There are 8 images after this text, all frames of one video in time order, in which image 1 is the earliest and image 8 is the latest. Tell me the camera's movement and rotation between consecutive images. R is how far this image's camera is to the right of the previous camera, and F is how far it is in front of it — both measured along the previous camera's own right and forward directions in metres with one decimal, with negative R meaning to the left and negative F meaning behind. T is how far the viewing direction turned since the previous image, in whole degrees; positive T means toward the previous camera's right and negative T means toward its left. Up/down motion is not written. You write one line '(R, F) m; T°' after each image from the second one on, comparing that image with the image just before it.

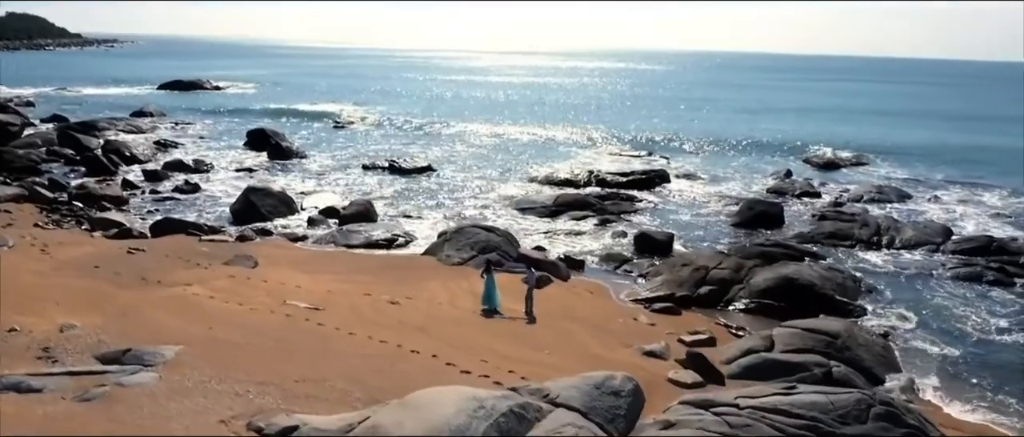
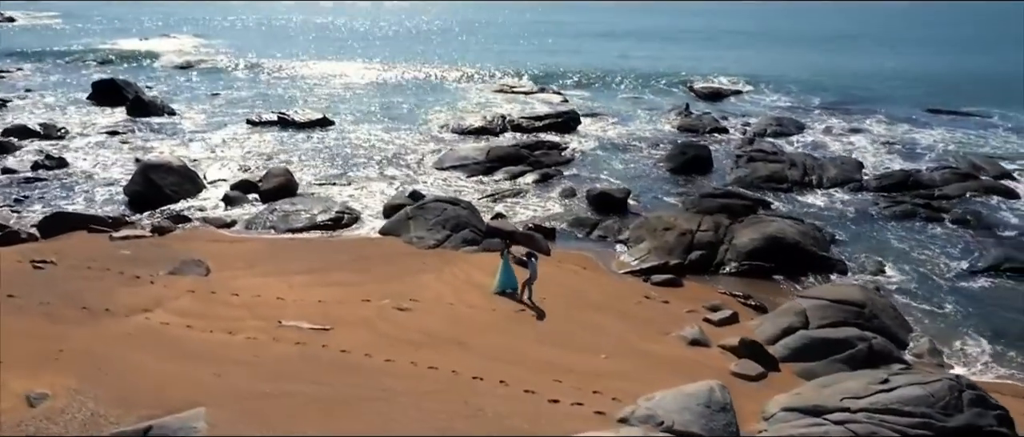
(-3.3, +1.8) m; +13°
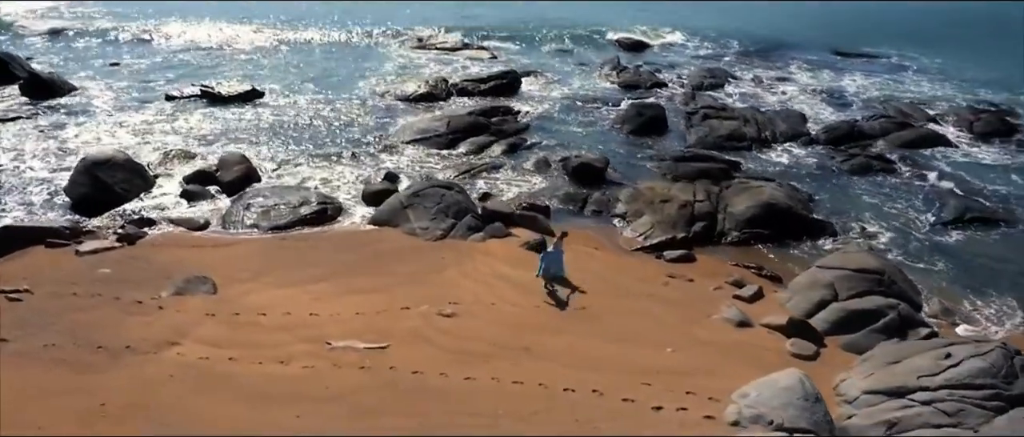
(-2.8, +0.7) m; +9°
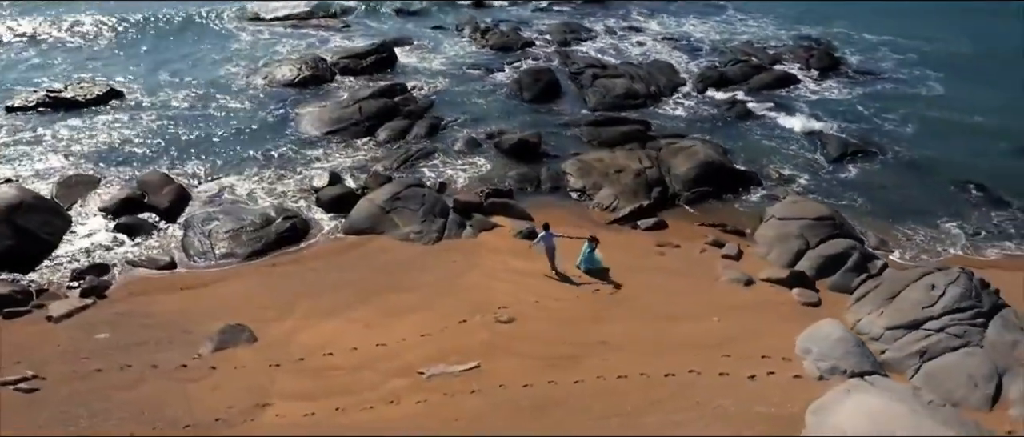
(-4.4, +0.2) m; +16°
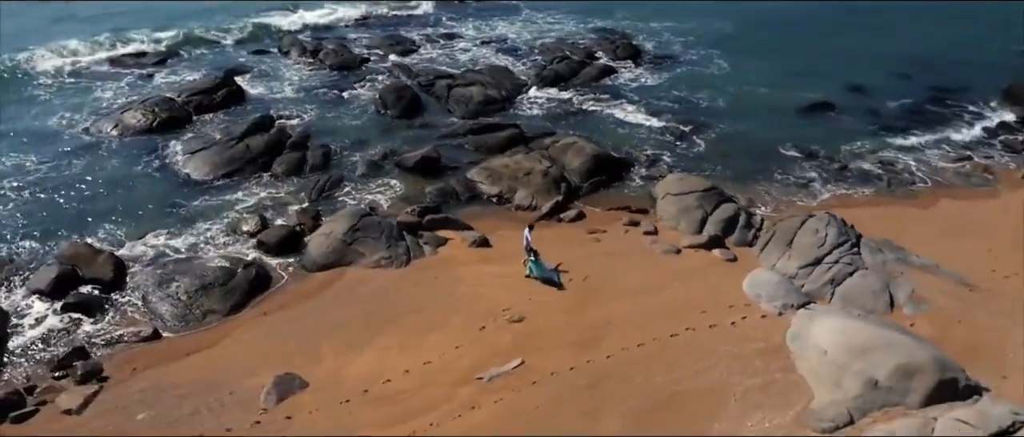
(-4.6, -1.2) m; +18°
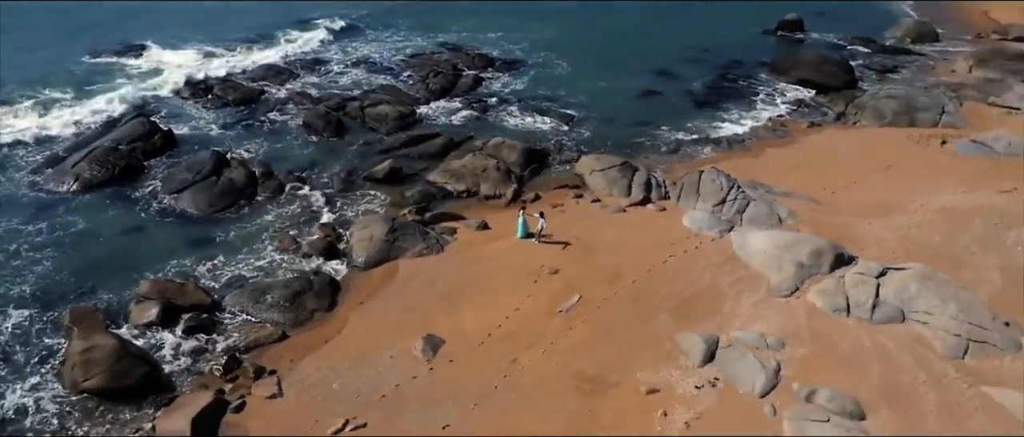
(-7.2, -4.4) m; +18°
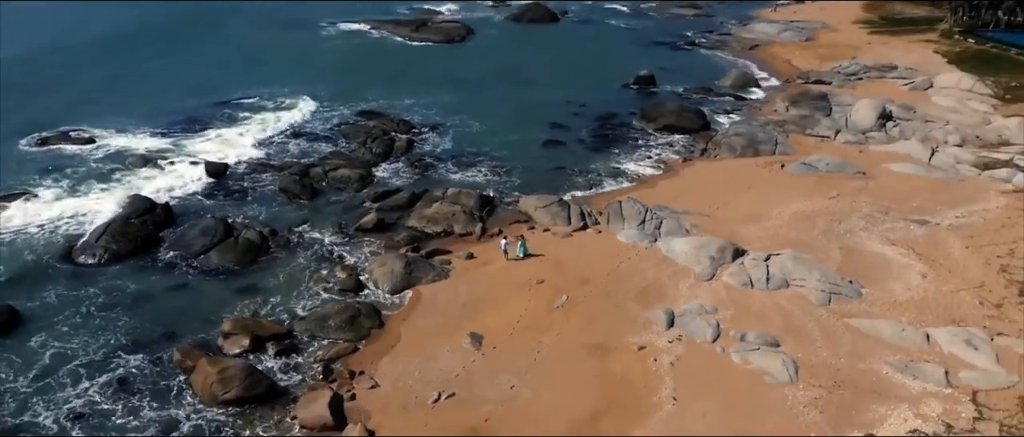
(-5.3, -6.4) m; +12°
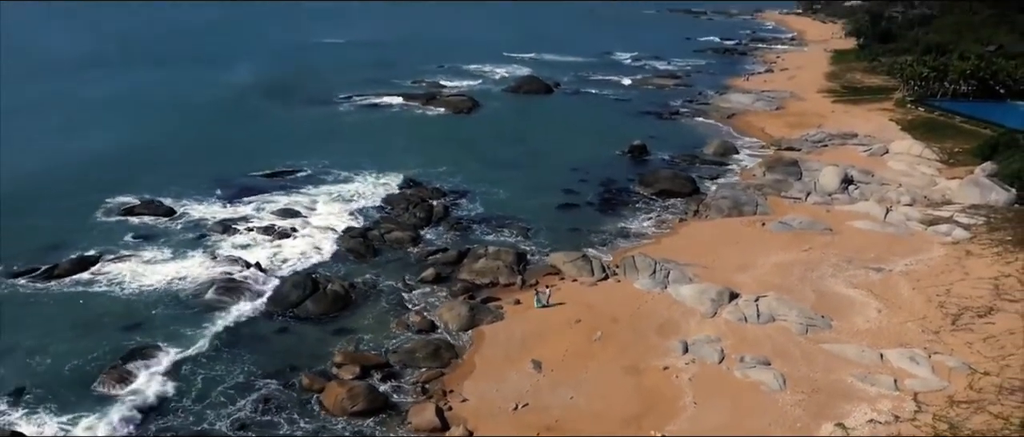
(-3.0, -7.3) m; +2°
